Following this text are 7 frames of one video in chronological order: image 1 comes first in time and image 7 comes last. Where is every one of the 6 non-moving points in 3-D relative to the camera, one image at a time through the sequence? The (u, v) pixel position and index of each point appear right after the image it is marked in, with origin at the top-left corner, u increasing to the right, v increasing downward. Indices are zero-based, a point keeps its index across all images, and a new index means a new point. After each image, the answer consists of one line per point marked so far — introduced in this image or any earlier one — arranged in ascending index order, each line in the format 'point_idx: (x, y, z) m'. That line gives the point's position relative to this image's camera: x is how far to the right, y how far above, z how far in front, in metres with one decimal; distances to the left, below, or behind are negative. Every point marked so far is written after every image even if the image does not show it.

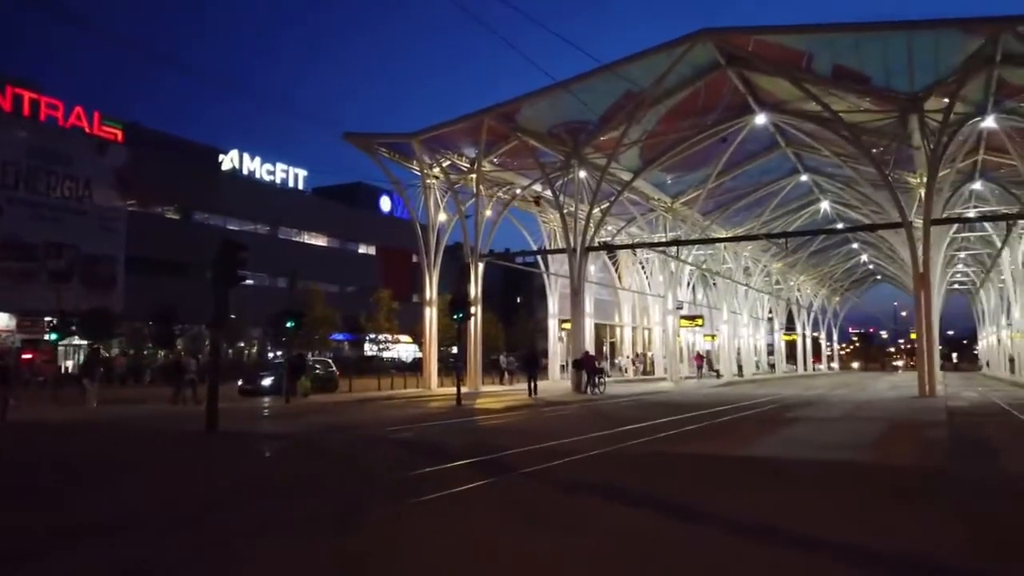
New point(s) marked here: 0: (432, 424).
0: (-1.9, -3.6, +19.7) m
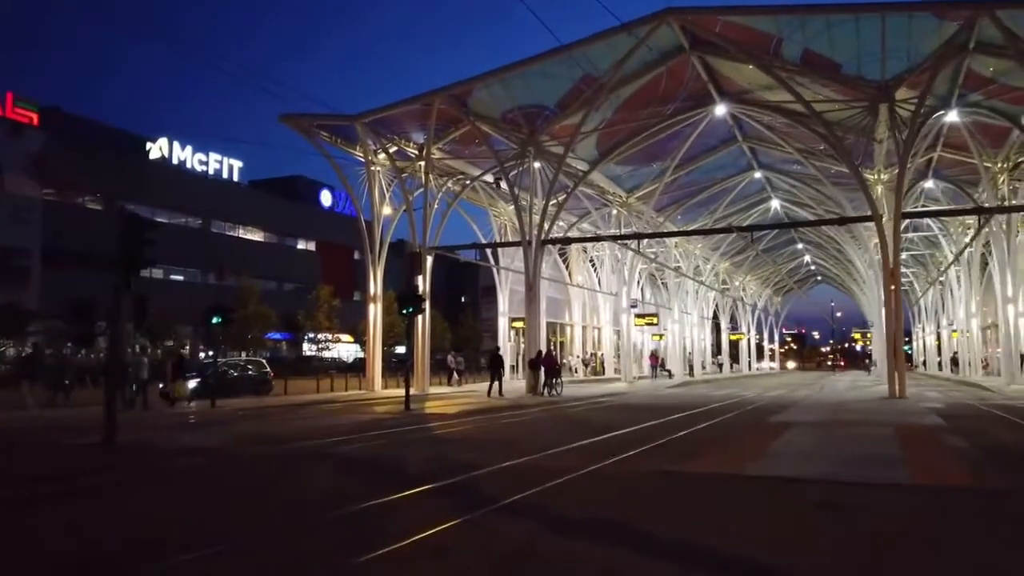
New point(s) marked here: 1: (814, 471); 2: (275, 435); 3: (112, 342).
0: (-2.9, -3.3, +17.2) m
1: (+4.6, -2.8, +11.4) m
2: (-5.7, -3.6, +18.3) m
3: (-8.7, -1.2, +16.5) m
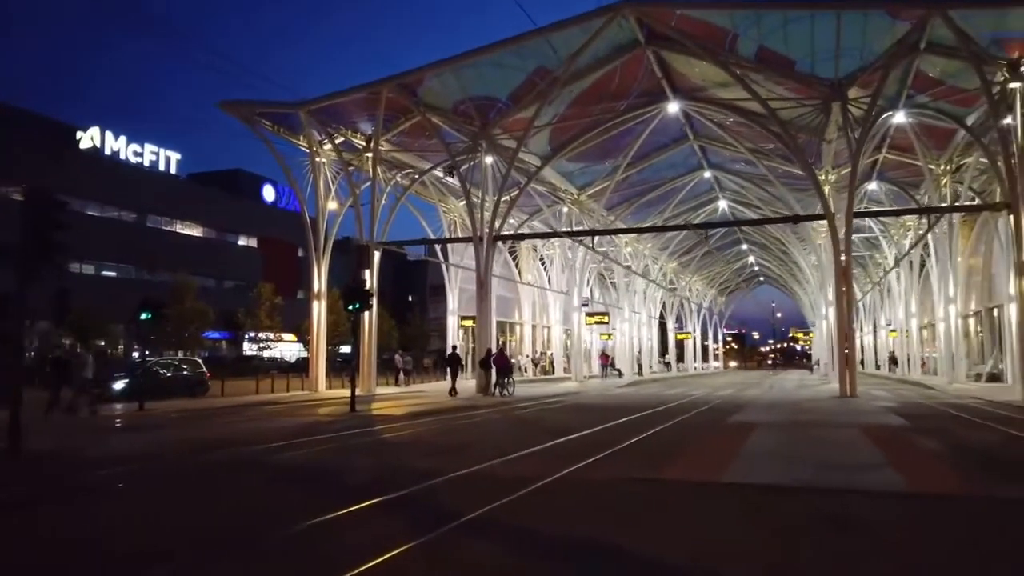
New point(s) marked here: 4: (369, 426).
0: (-3.9, -3.2, +16.0) m
1: (+4.0, -2.7, +10.7) m
2: (-6.7, -3.4, +16.9) m
3: (-9.7, -1.0, +14.9) m
4: (-3.3, -3.3, +18.0) m
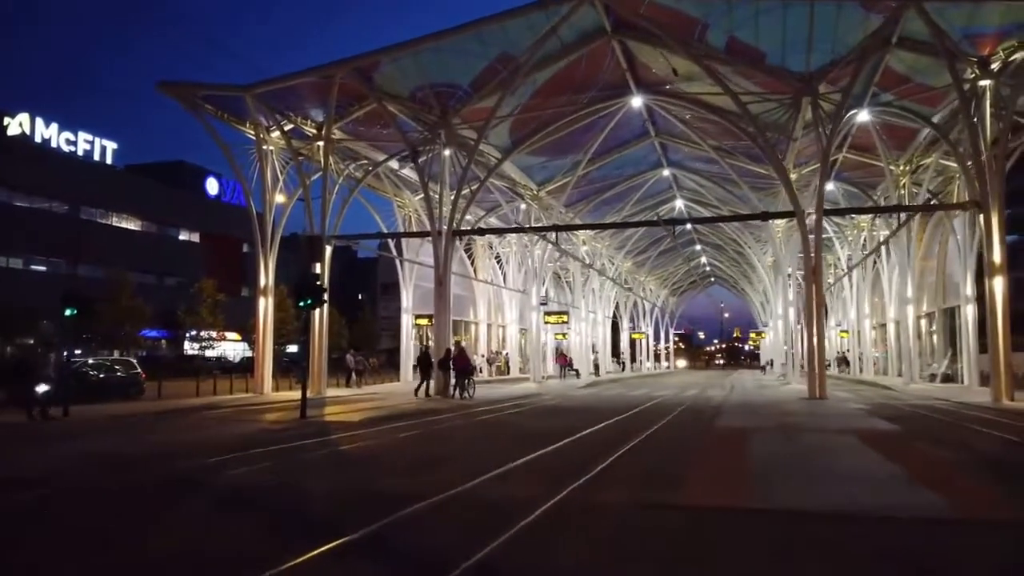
0: (-4.4, -3.0, +14.2) m
1: (+3.8, -2.6, +9.5) m
2: (-7.3, -3.2, +15.0) m
3: (-10.1, -0.8, +12.7) m
4: (-4.0, -3.2, +16.2) m
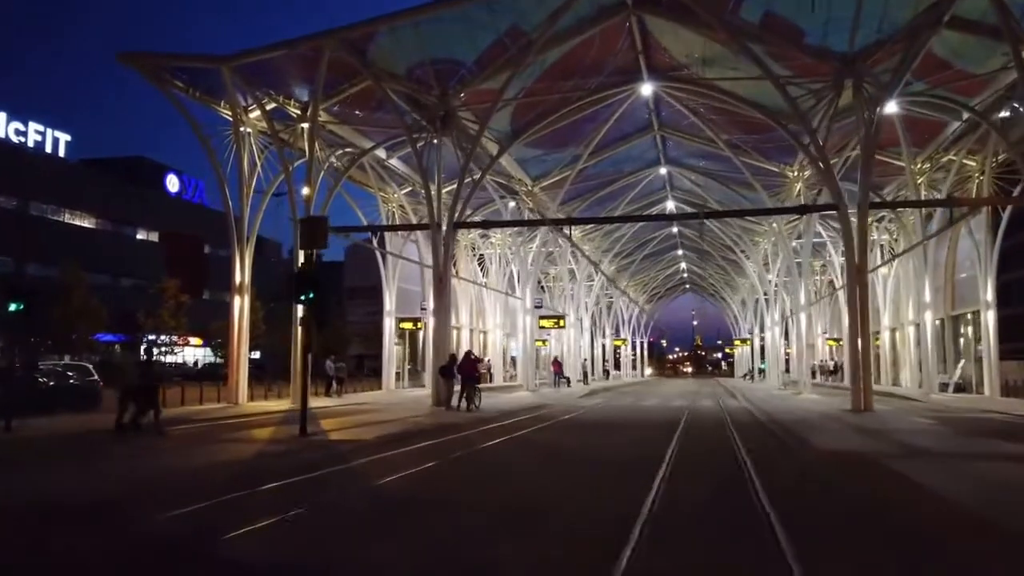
0: (-3.2, -2.8, +10.9) m
1: (+5.2, -2.4, +6.6) m
2: (-6.2, -3.0, +11.5) m
3: (-8.8, -0.5, +9.2) m
4: (-2.9, -3.0, +12.9) m
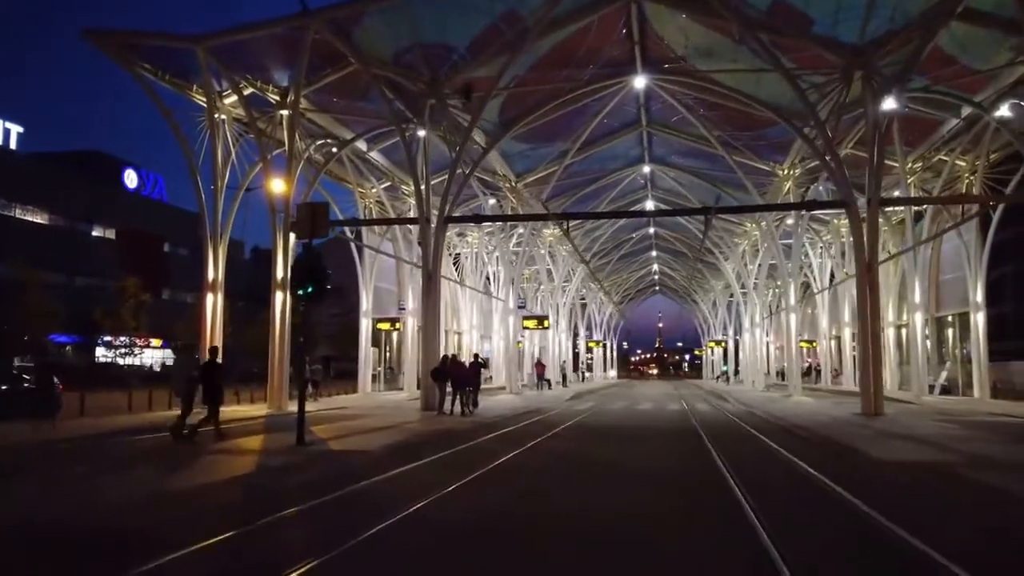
0: (-2.5, -2.6, +9.3) m
1: (+6.1, -2.3, +5.4) m
2: (-5.5, -2.8, +9.7) m
3: (-8.0, -0.4, +7.3) m
4: (-2.4, -2.8, +11.3) m
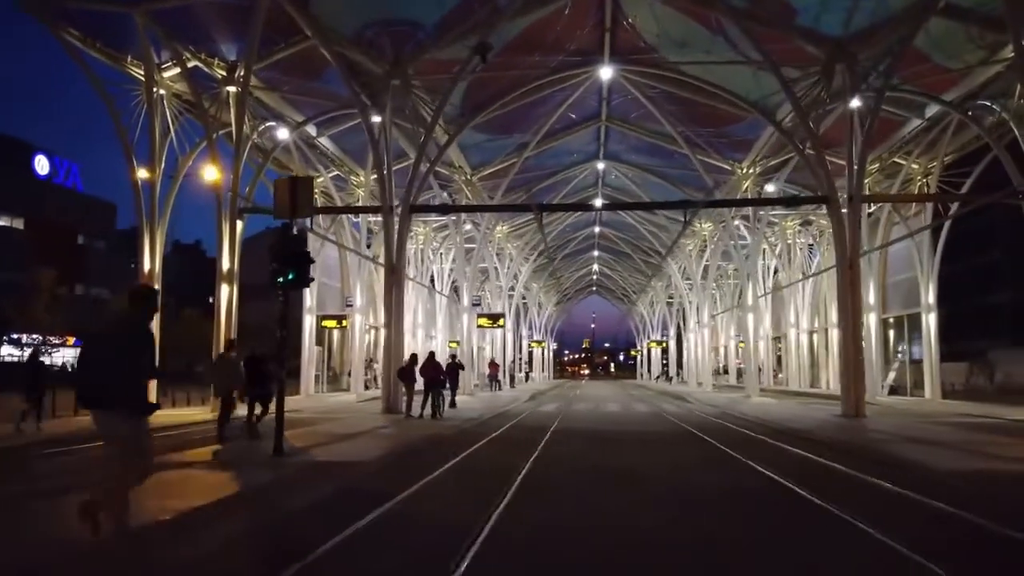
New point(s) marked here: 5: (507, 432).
0: (-1.9, -2.4, +7.5) m
1: (+7.1, -2.2, +4.4) m
2: (-4.9, -2.6, +7.6) m
3: (-7.1, -0.1, +5.0) m
4: (-1.9, -2.6, +9.5) m
5: (-0.3, -3.7, +19.7) m
